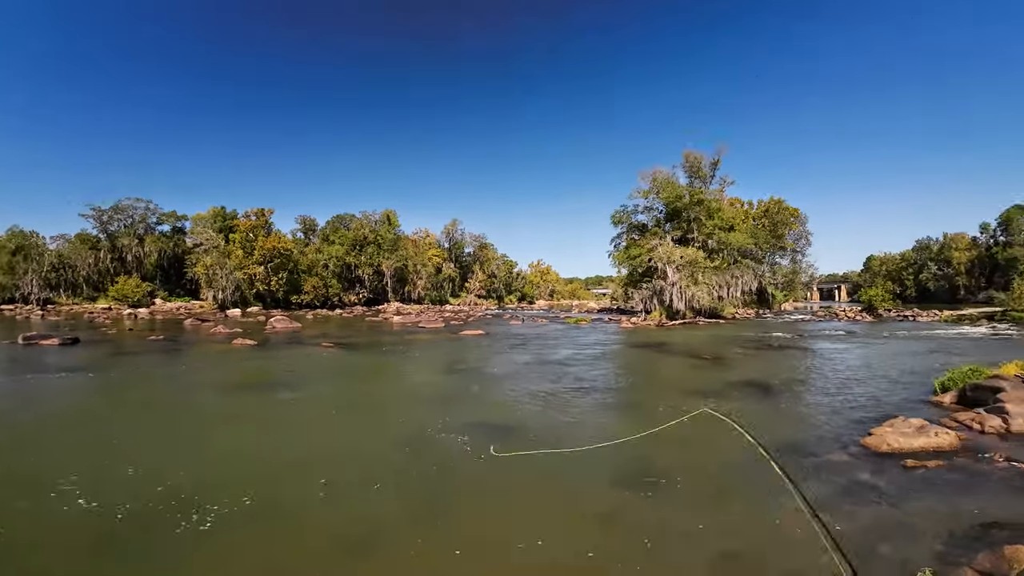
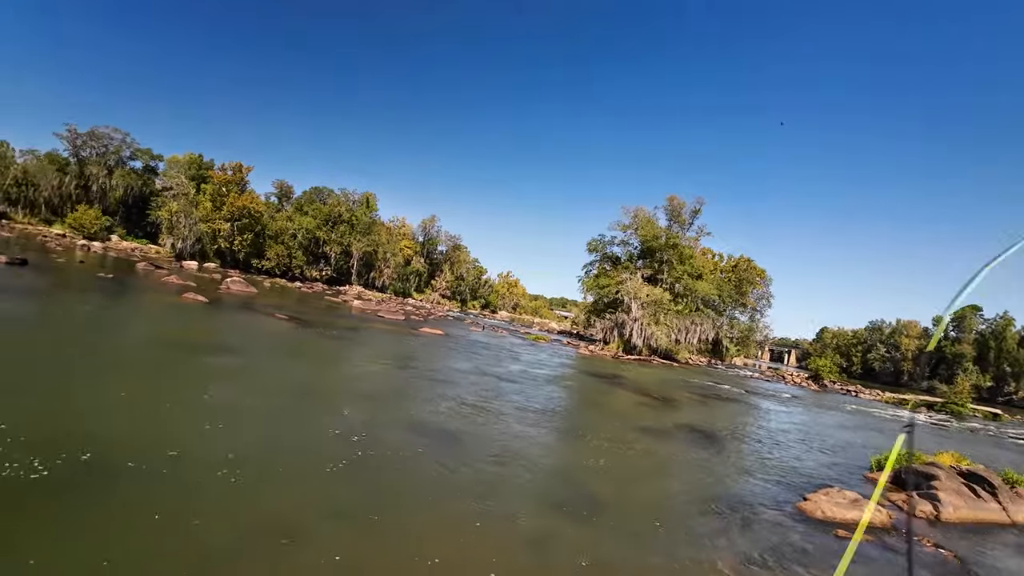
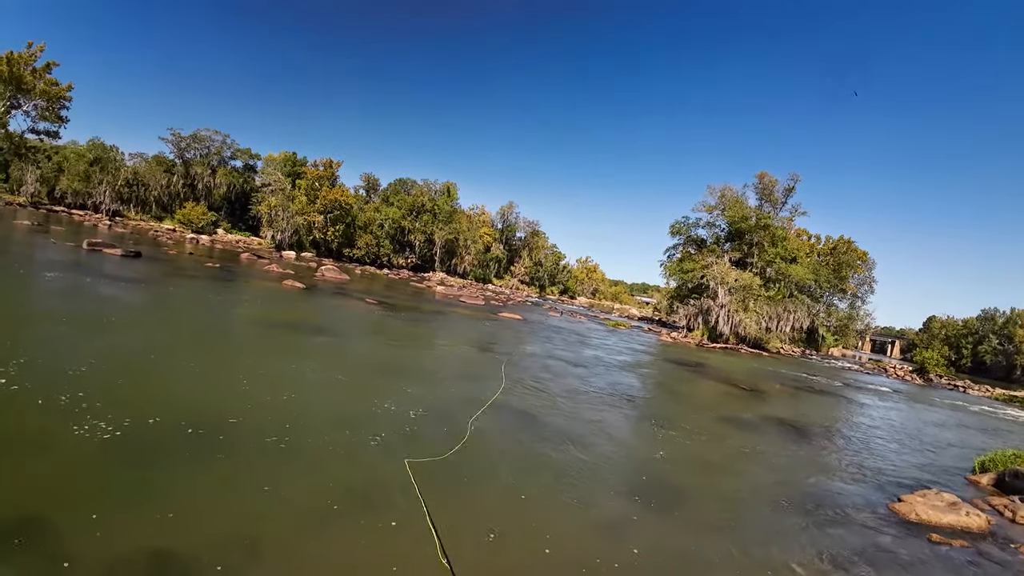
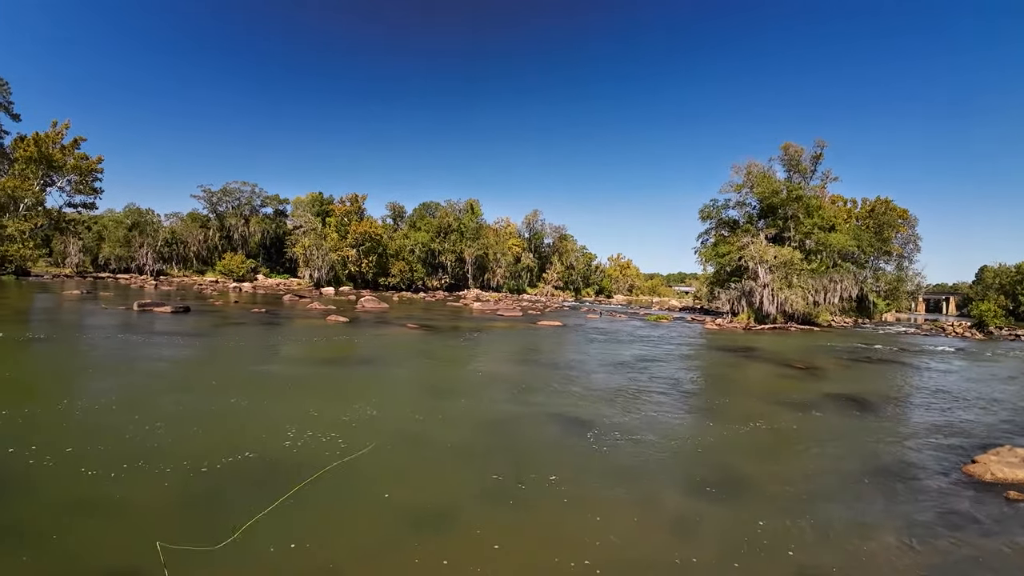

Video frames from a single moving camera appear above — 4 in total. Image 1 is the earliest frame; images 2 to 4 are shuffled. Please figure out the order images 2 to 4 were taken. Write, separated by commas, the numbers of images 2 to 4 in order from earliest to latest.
2, 3, 4
